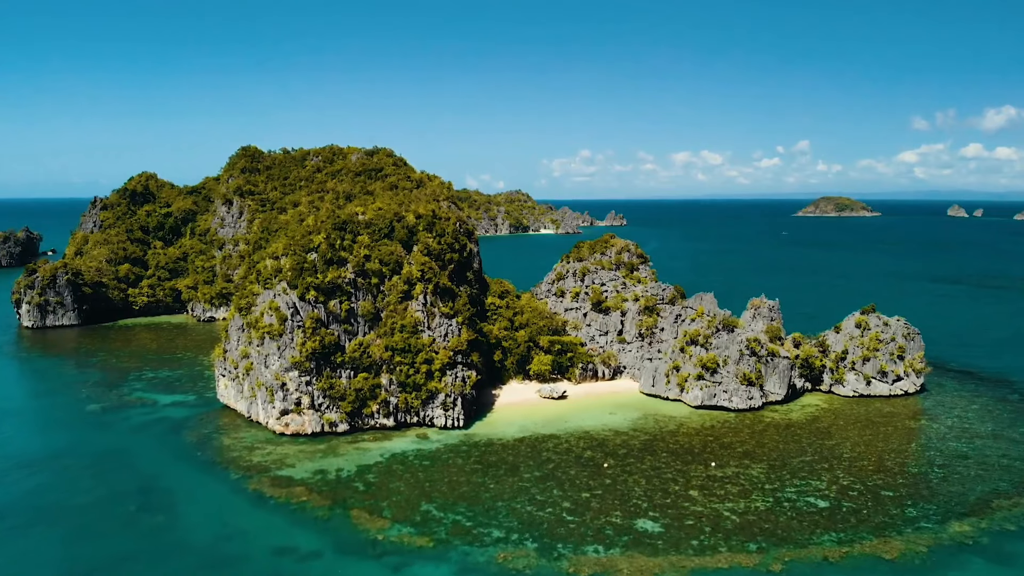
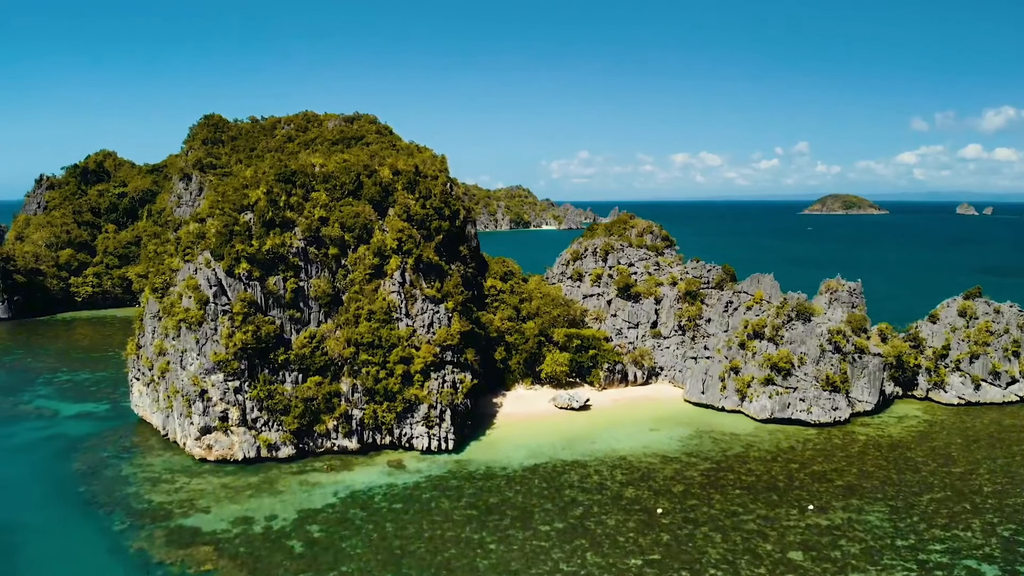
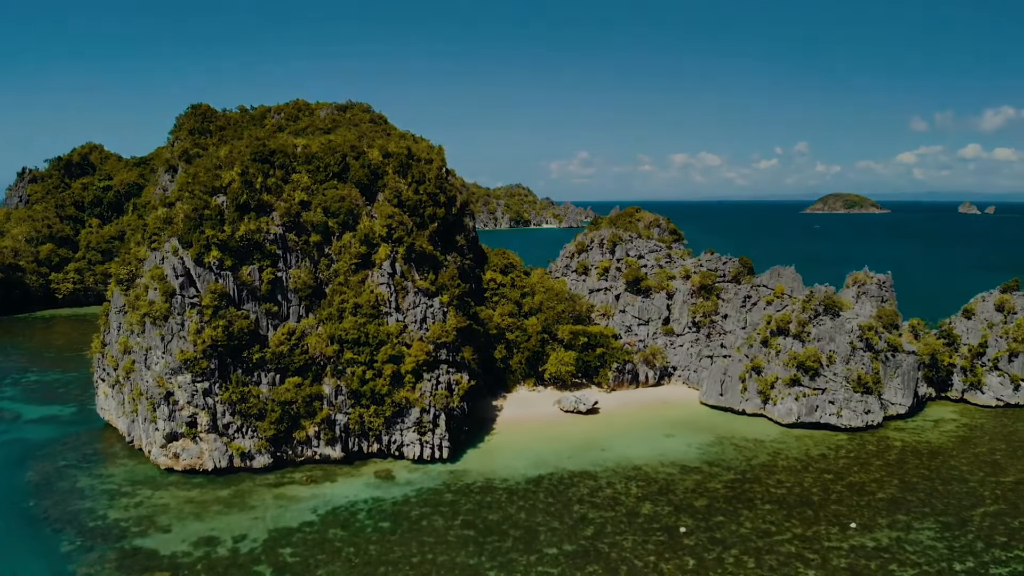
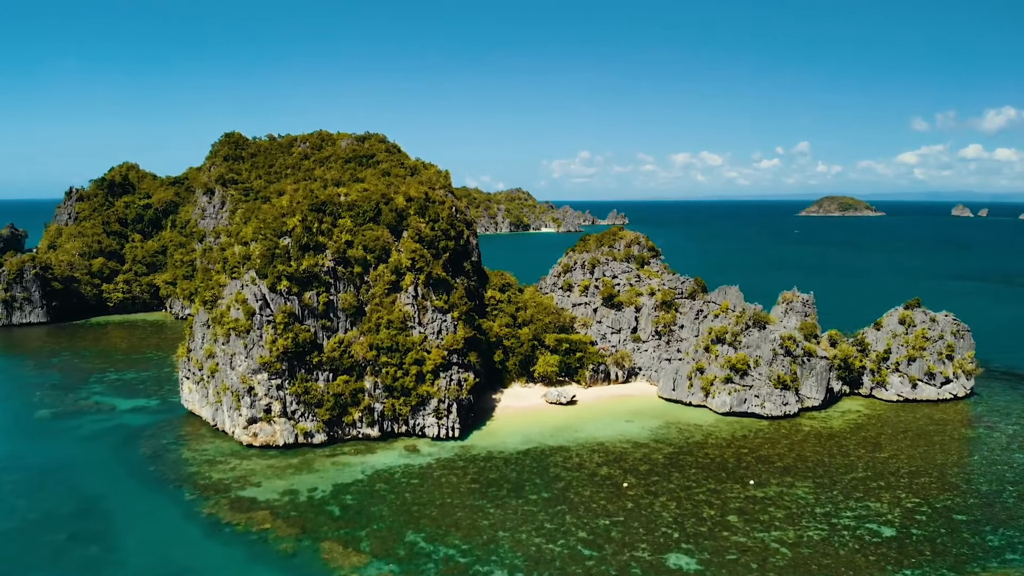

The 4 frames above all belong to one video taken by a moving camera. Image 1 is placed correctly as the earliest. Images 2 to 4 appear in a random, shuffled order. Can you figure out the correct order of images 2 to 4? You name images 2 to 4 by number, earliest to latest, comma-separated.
4, 2, 3
